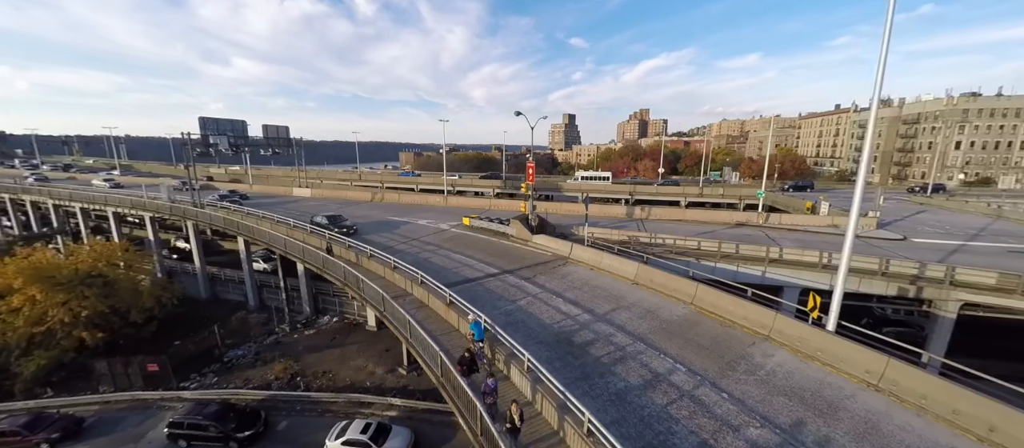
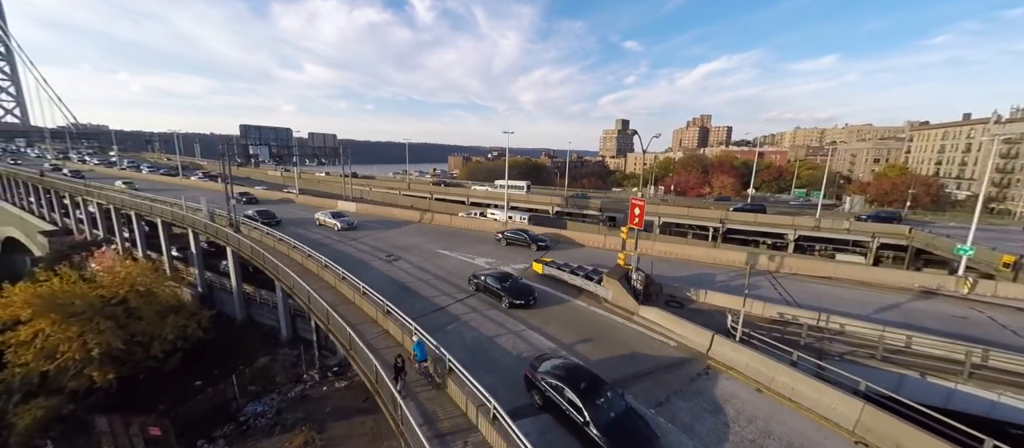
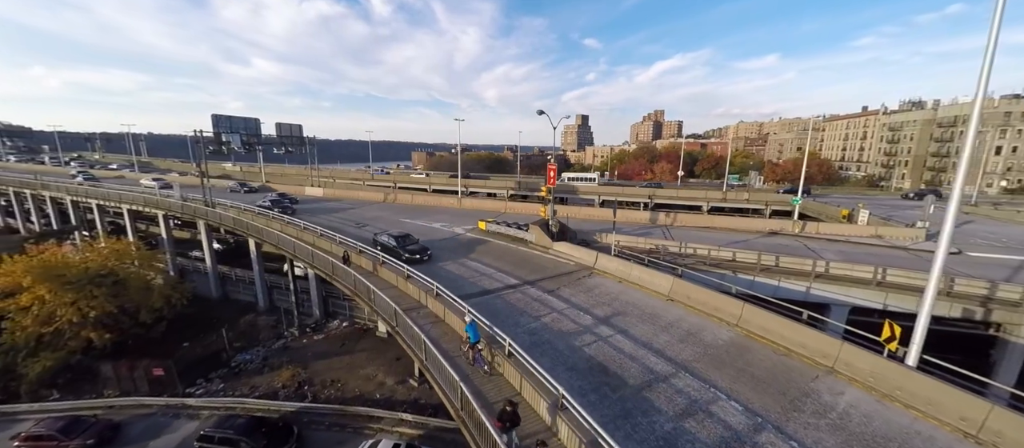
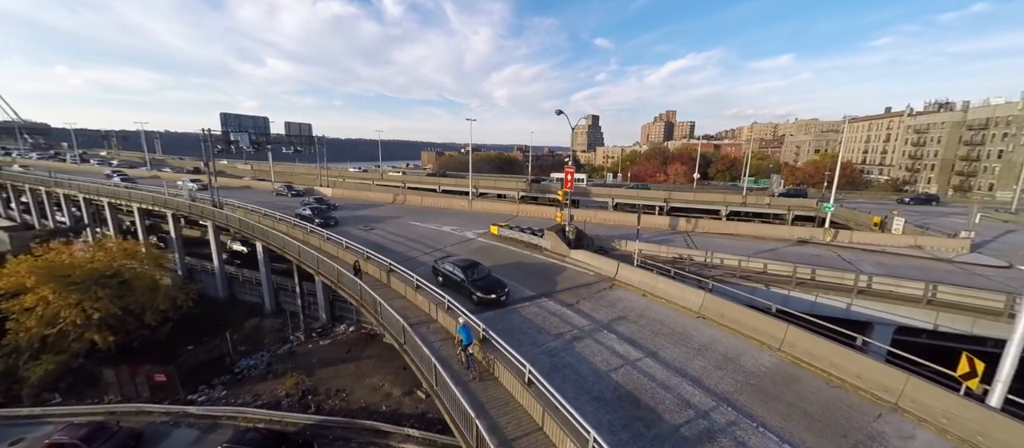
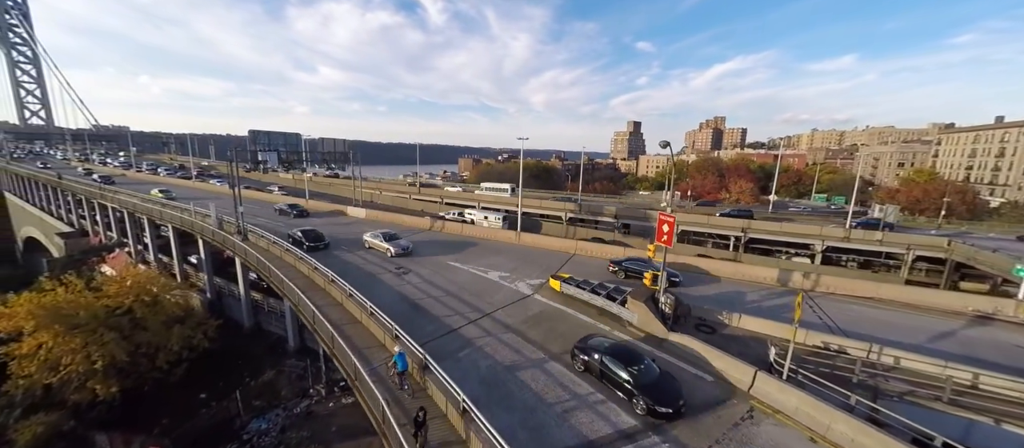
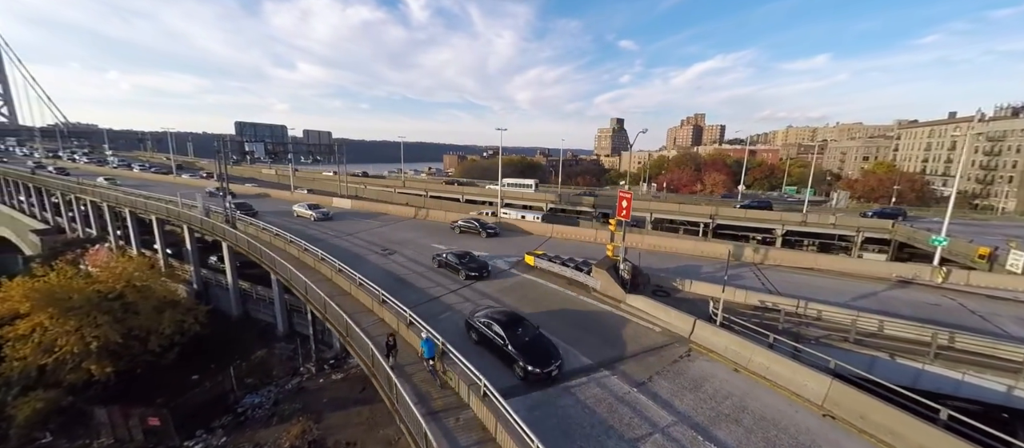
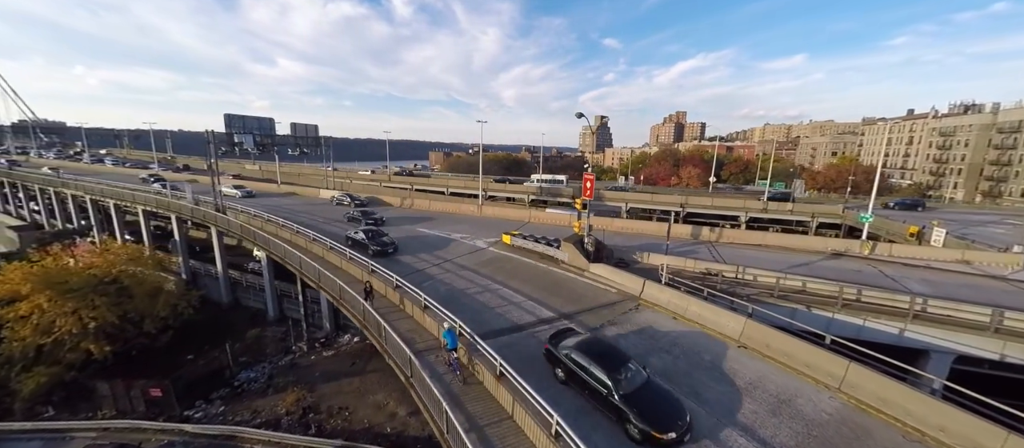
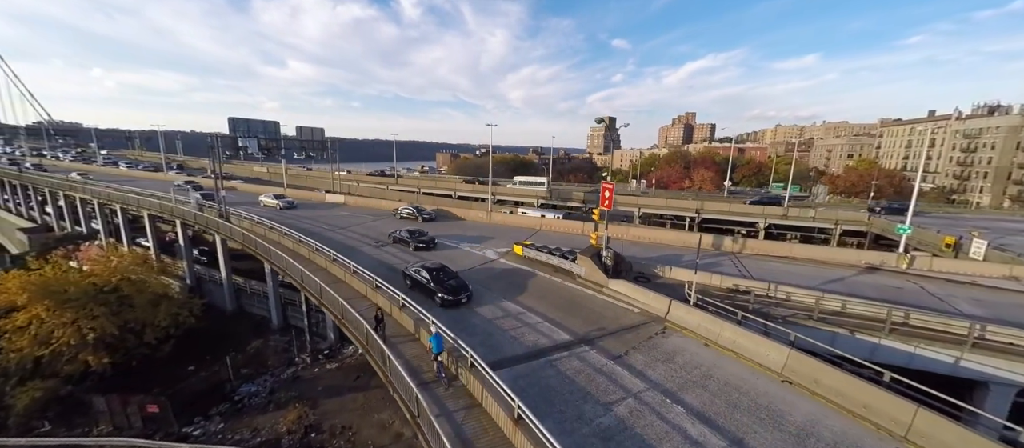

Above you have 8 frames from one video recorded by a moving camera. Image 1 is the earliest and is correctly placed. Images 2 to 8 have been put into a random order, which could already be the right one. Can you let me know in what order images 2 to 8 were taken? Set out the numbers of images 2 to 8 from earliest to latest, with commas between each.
3, 4, 7, 8, 6, 2, 5
